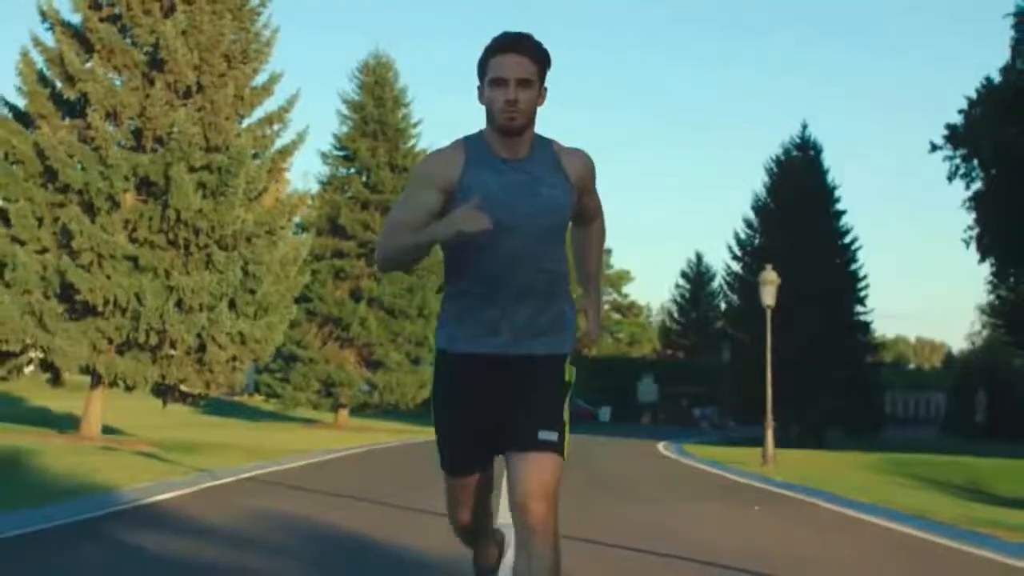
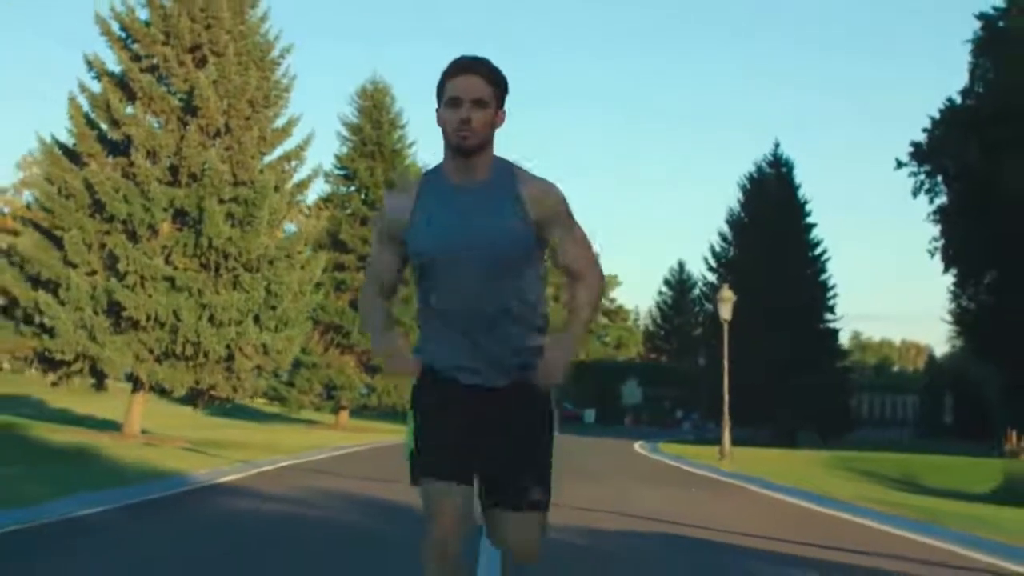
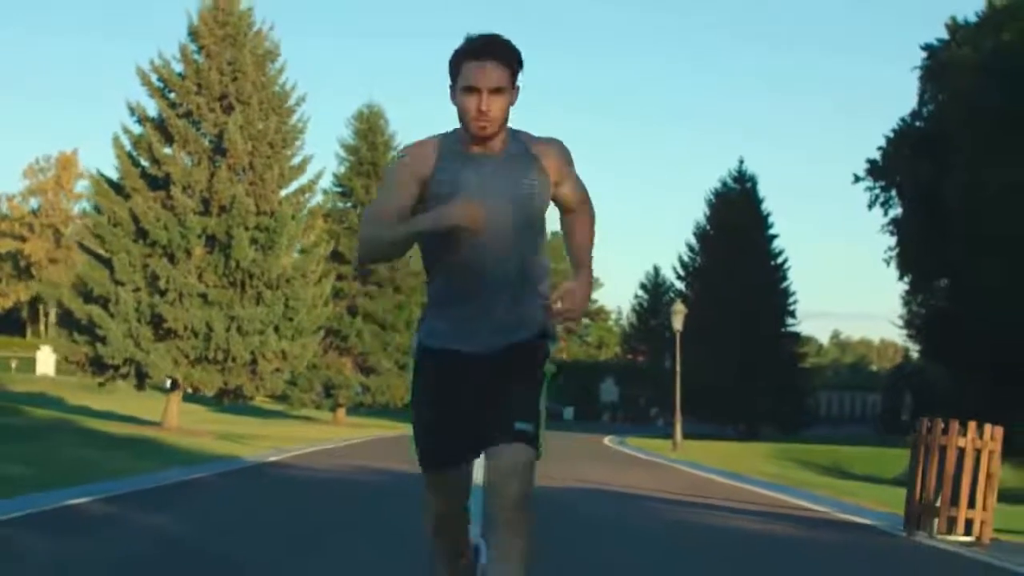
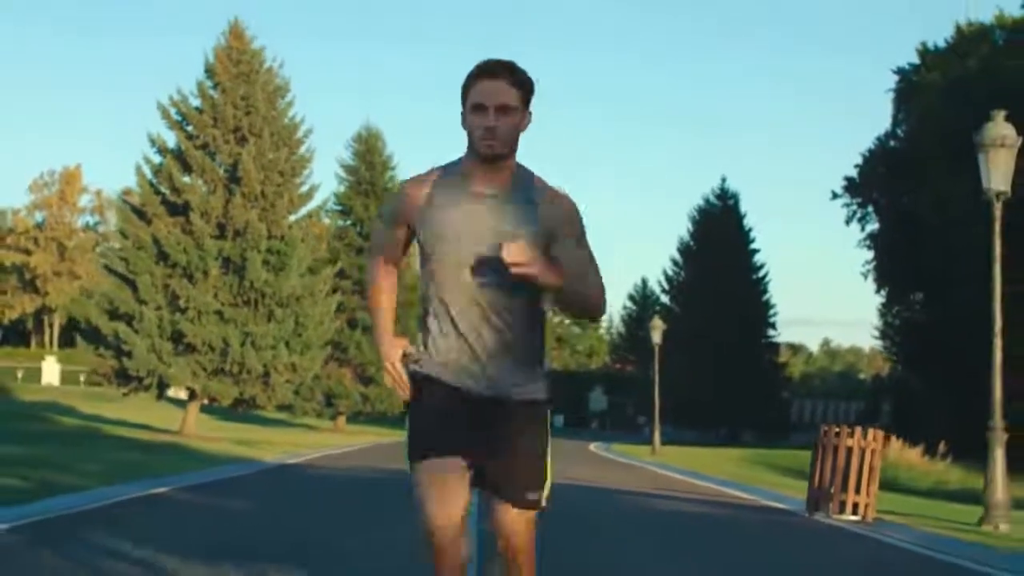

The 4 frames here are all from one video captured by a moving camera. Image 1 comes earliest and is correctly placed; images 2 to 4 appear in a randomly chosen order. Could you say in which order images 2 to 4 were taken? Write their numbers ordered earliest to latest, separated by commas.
2, 3, 4
